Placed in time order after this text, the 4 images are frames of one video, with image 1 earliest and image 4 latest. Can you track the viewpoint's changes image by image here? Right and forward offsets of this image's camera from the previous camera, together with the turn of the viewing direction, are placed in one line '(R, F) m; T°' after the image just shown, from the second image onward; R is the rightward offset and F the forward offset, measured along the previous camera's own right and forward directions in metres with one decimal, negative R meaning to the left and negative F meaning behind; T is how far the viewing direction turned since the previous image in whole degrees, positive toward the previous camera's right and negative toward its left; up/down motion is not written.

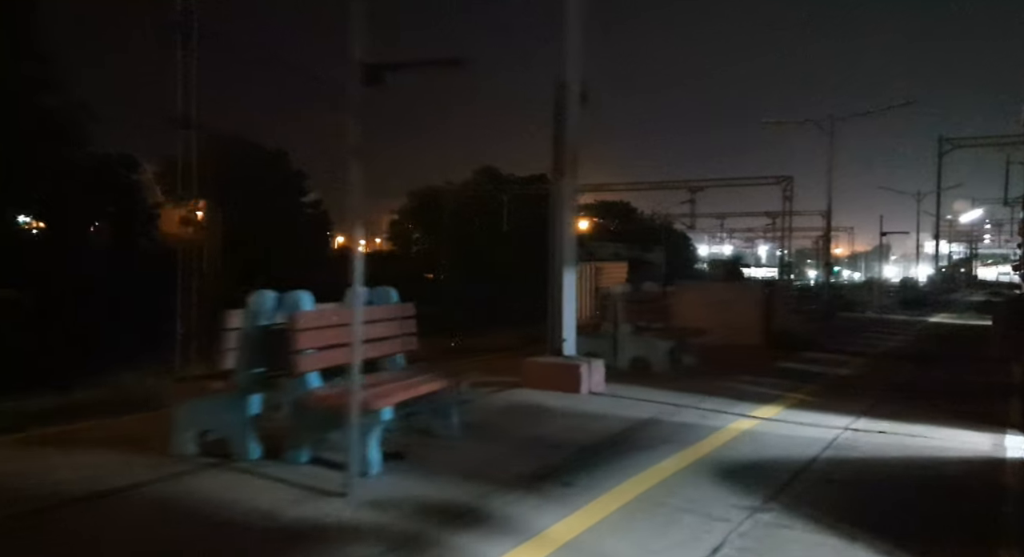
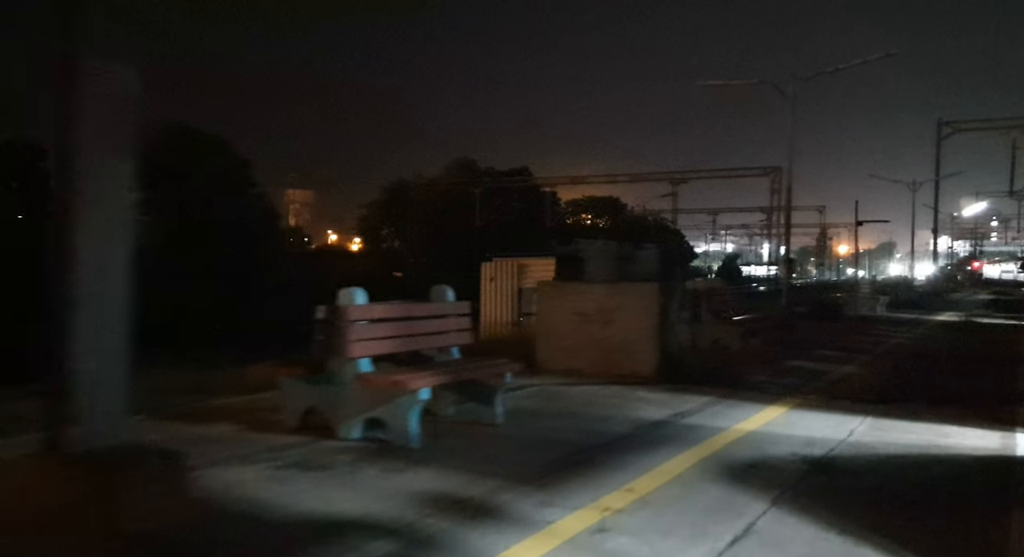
(+0.9, +1.6) m; 0°
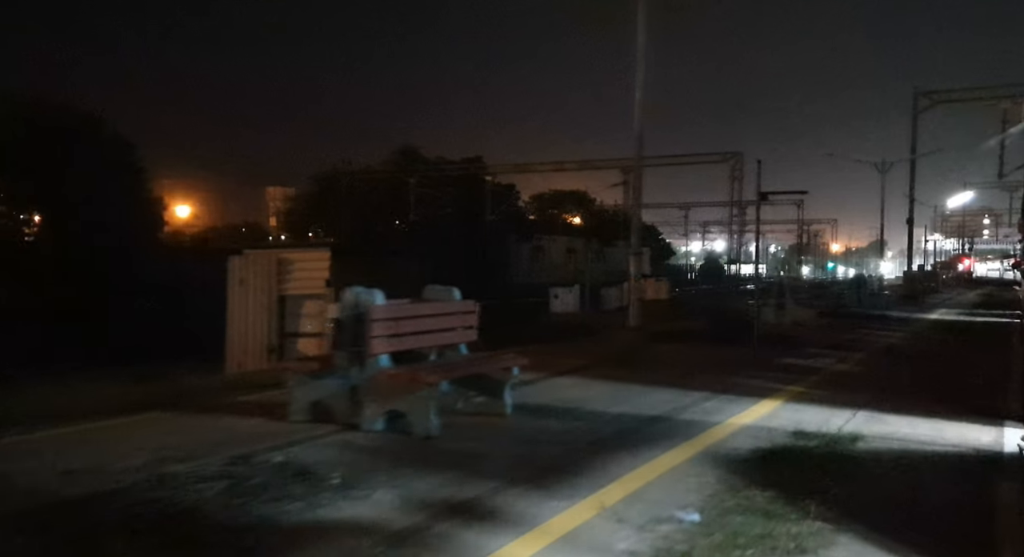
(+1.5, +2.5) m; 0°
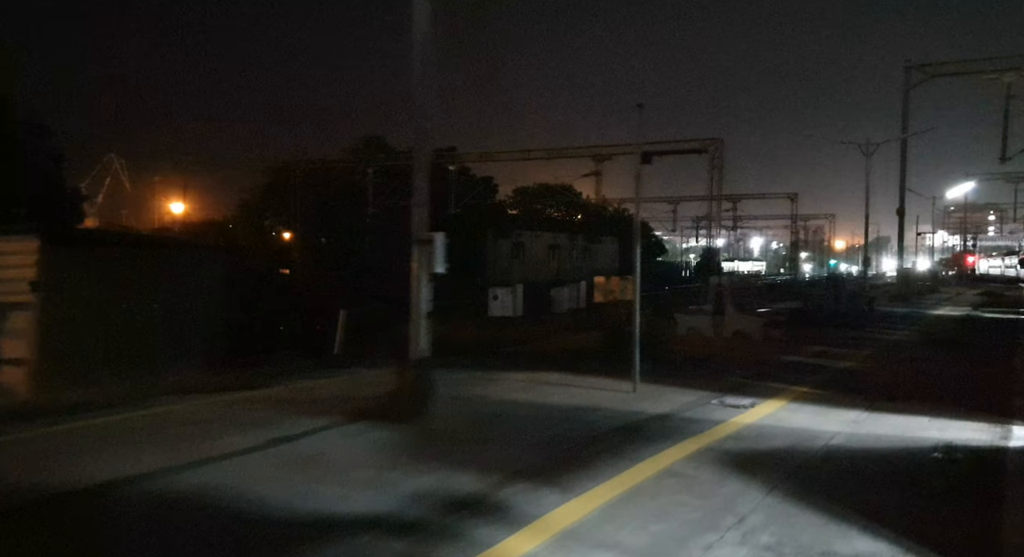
(+0.9, +1.6) m; 0°
